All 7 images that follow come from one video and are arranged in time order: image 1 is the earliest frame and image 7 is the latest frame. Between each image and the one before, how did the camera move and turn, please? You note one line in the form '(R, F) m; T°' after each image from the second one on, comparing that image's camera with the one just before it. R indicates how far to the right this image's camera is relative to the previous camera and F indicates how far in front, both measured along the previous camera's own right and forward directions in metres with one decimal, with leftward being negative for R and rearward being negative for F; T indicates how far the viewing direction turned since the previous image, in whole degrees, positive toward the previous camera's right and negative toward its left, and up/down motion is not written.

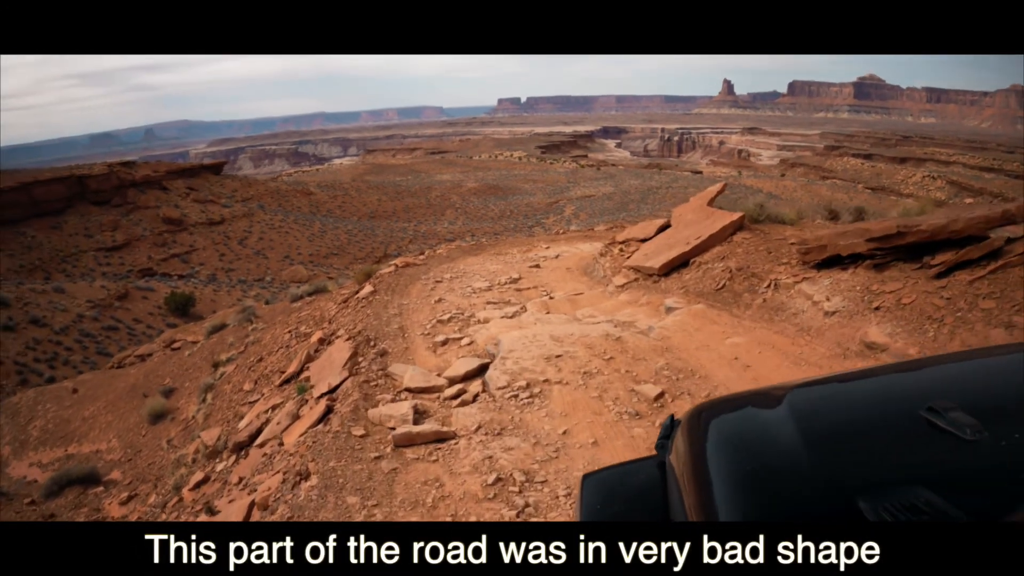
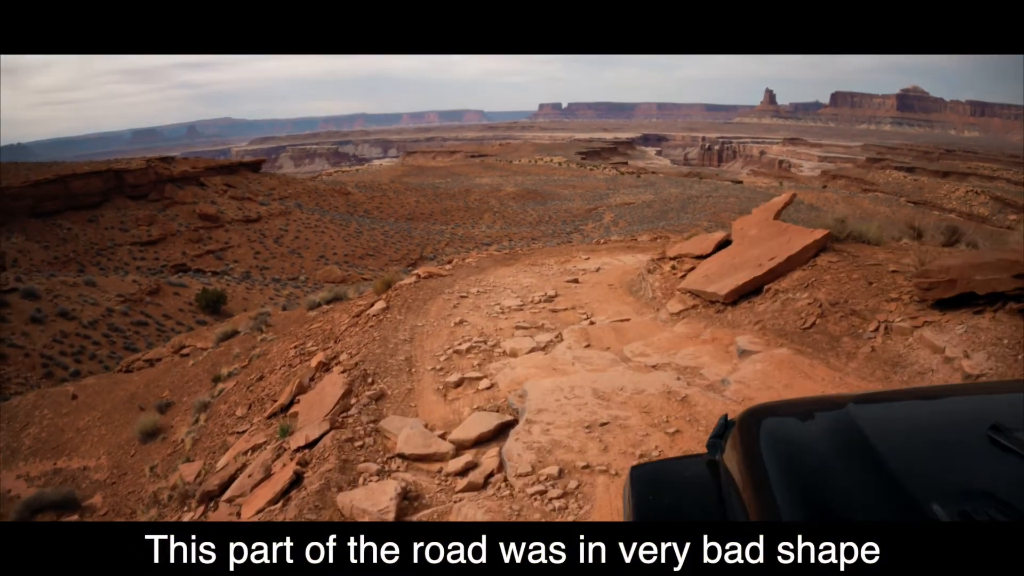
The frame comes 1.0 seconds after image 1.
(0.0, +1.1) m; -4°
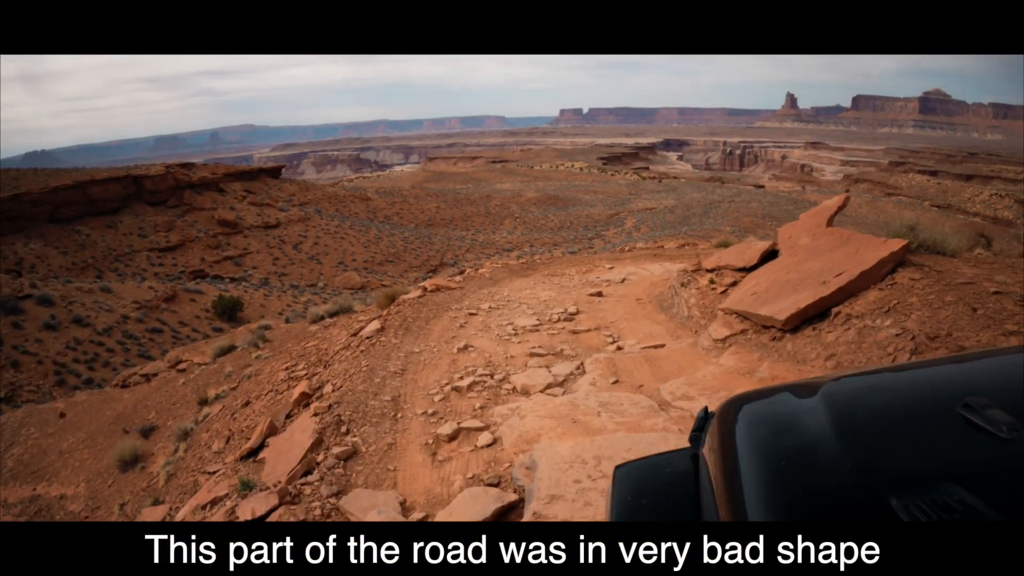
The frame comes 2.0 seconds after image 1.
(+0.1, +0.9) m; -2°
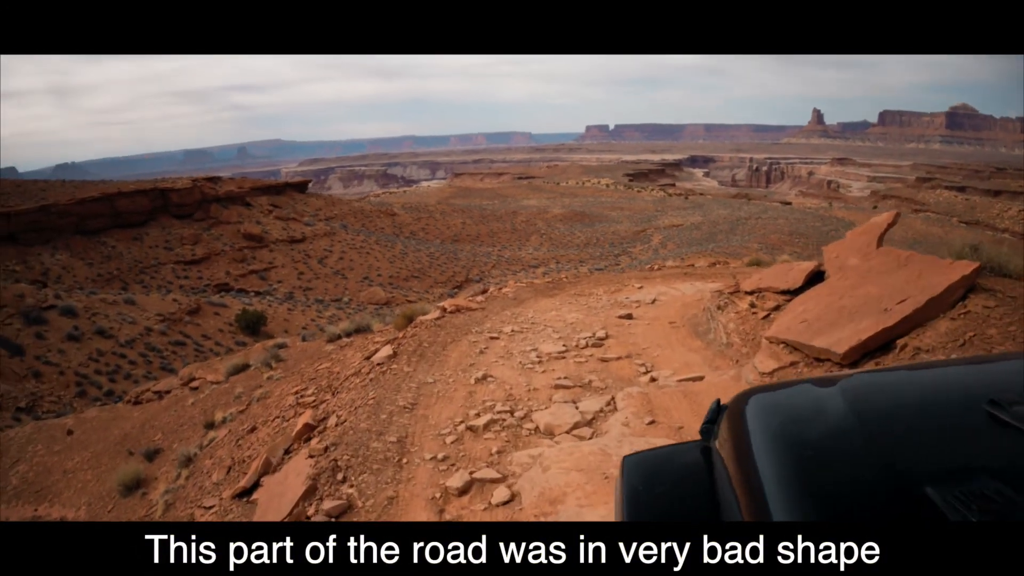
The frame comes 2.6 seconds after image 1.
(0.0, +0.5) m; -3°
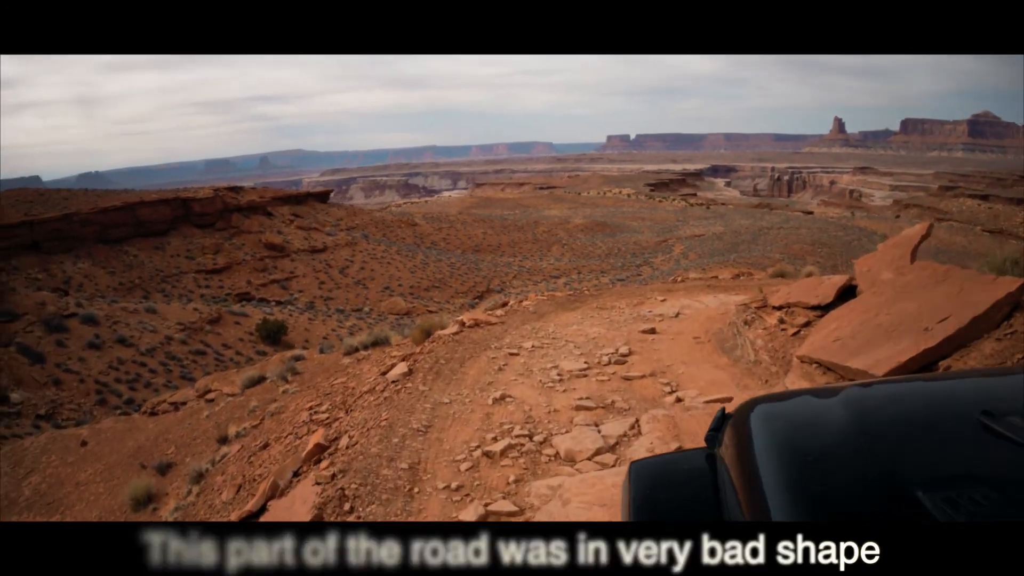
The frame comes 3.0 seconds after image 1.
(0.0, +0.2) m; -2°
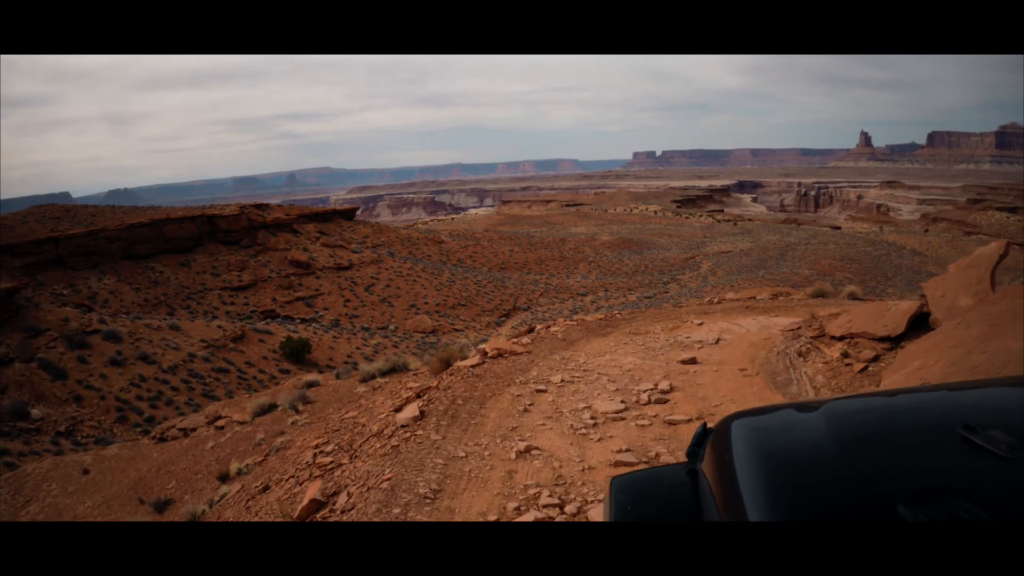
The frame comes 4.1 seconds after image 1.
(0.0, +0.6) m; -3°
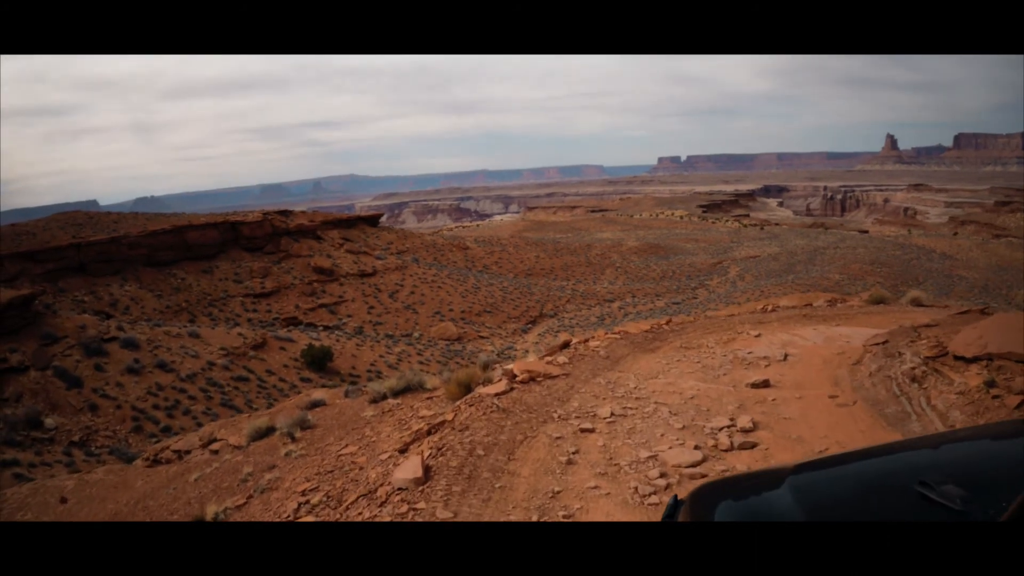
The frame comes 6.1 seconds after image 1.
(-0.1, +1.2) m; -3°
